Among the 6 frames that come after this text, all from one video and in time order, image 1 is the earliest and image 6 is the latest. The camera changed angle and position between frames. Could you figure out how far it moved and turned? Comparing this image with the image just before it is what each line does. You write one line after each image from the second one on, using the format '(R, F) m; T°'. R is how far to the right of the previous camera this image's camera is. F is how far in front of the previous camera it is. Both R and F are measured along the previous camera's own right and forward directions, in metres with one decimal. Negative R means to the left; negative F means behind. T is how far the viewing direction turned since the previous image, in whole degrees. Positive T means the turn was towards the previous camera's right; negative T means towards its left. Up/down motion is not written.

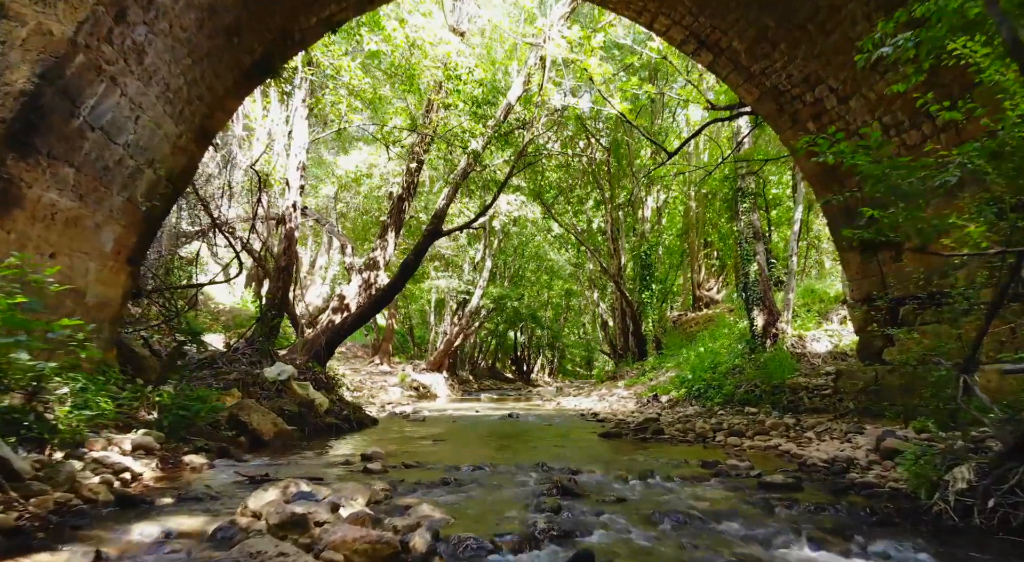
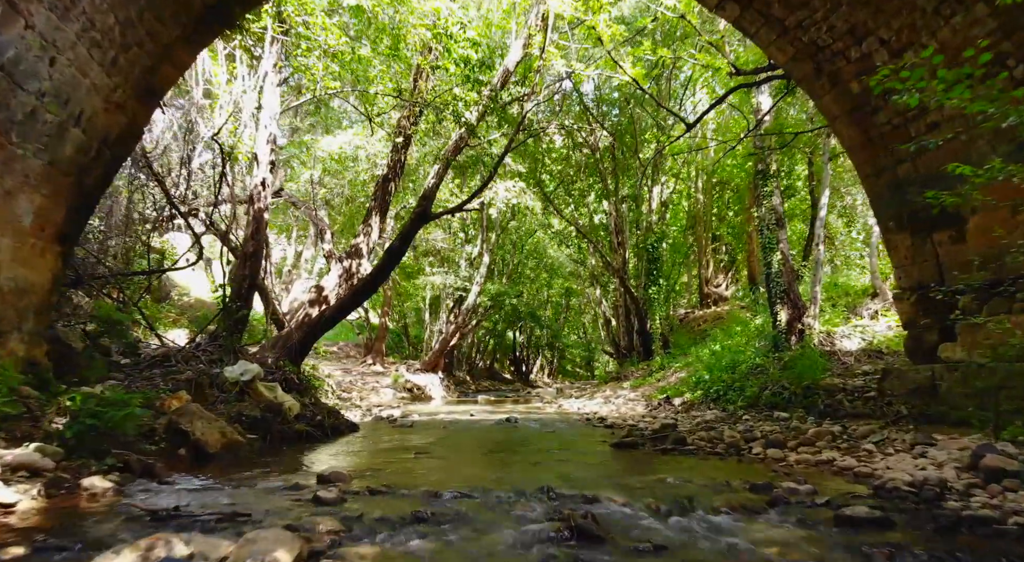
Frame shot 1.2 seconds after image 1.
(0.0, +1.2) m; 0°
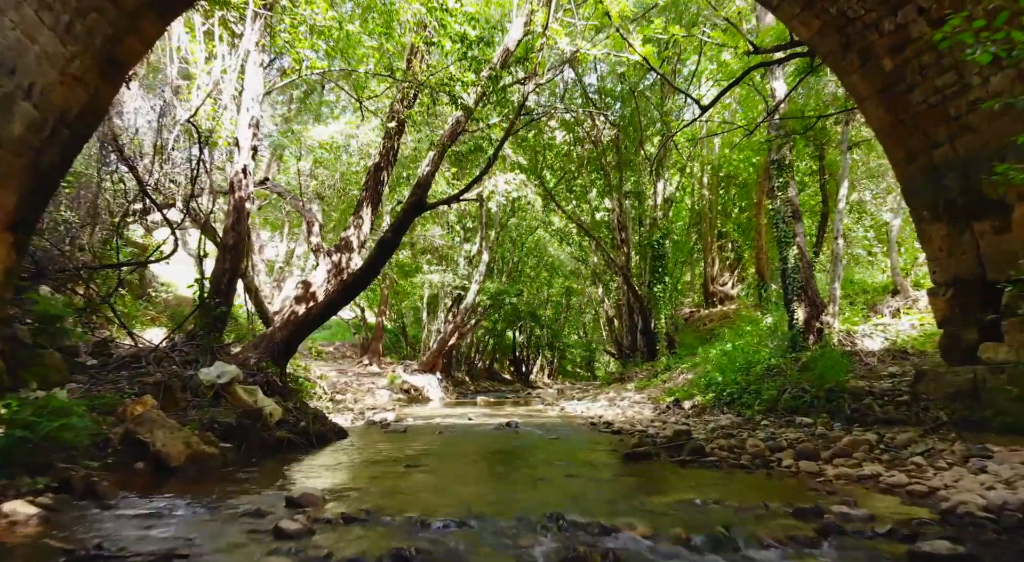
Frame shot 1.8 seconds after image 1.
(0.0, +0.7) m; 0°
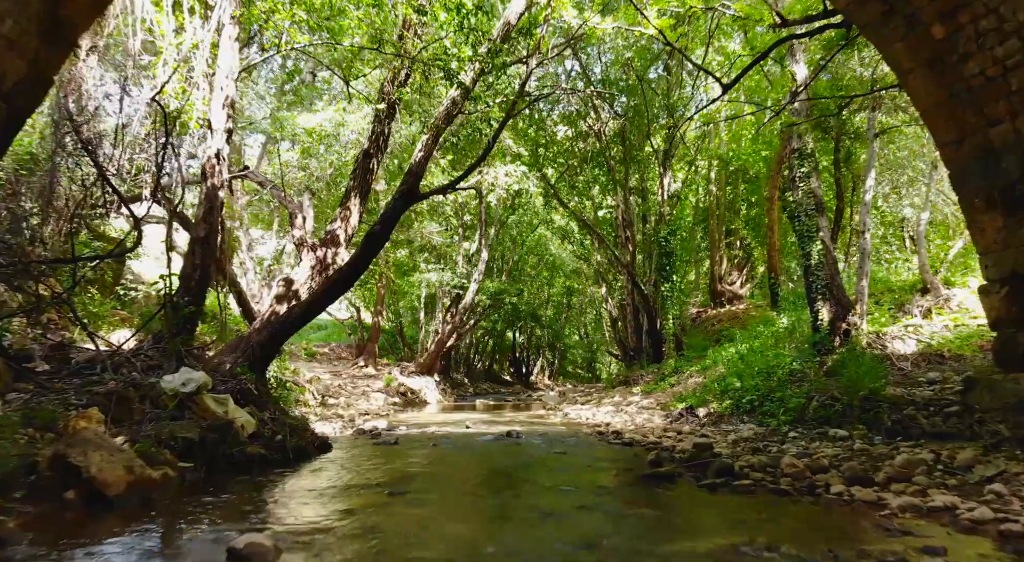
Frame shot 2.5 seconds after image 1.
(0.0, +0.8) m; 0°
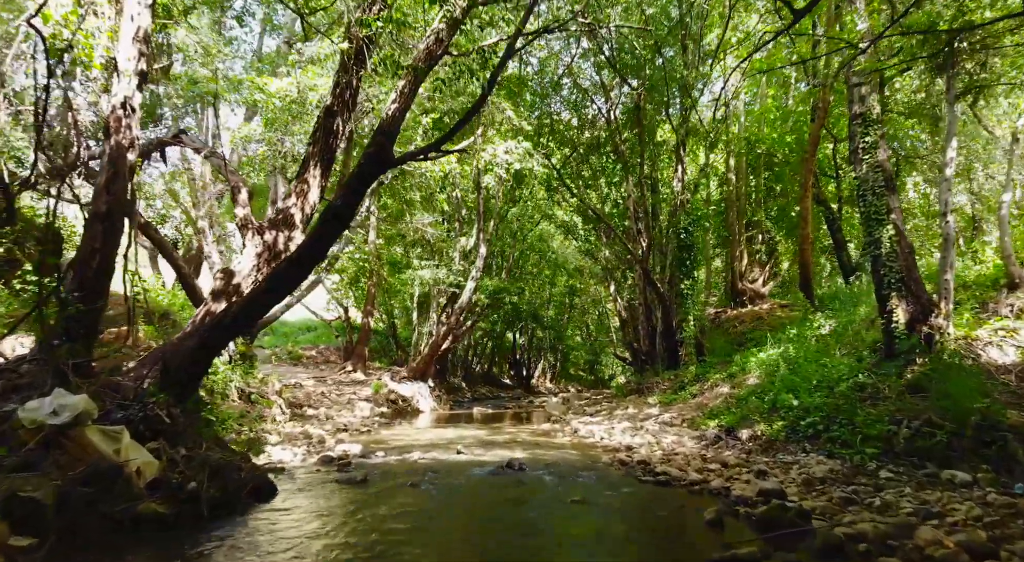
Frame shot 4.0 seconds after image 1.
(0.0, +1.9) m; 0°
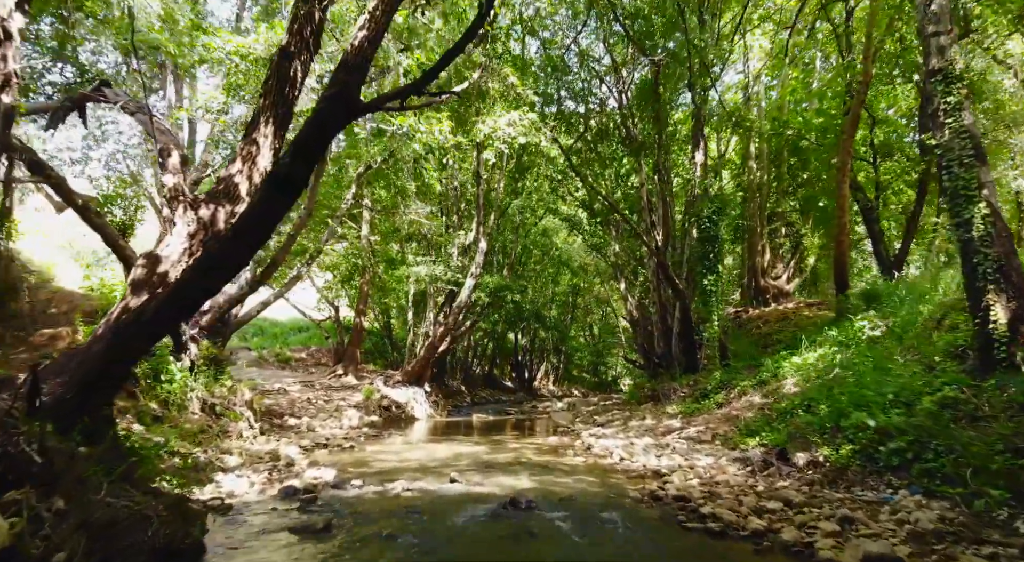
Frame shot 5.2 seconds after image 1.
(0.0, +1.6) m; 0°
